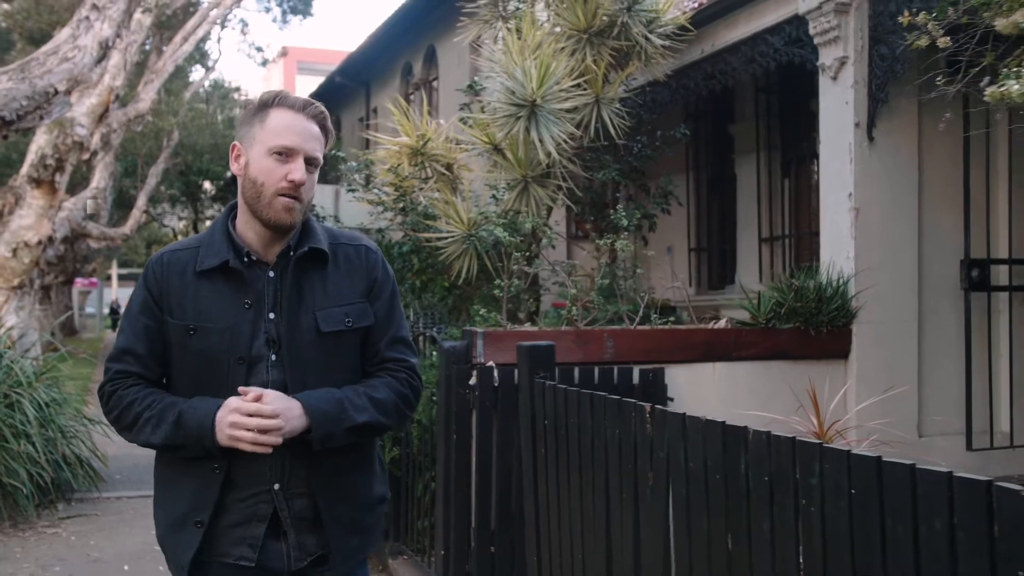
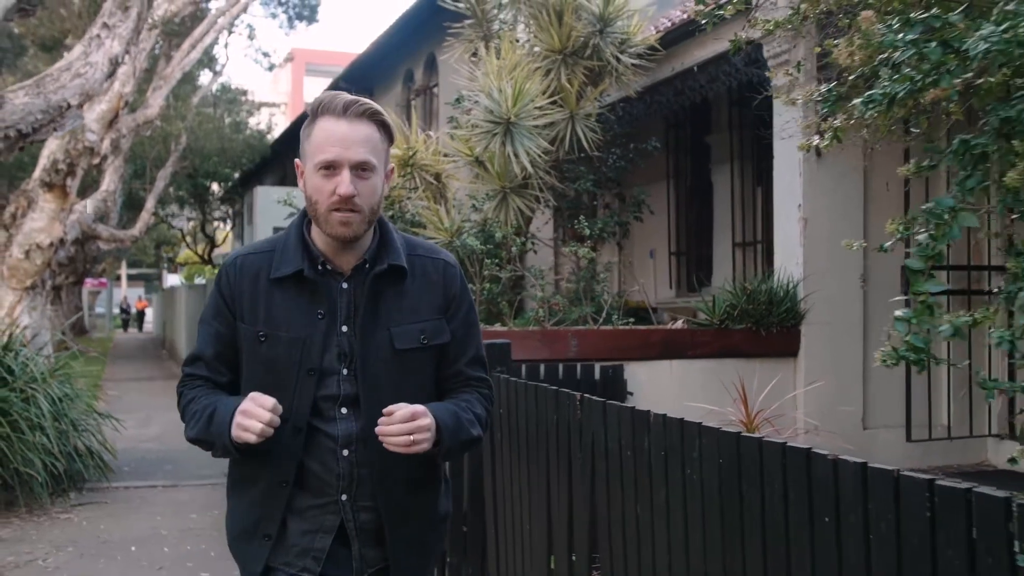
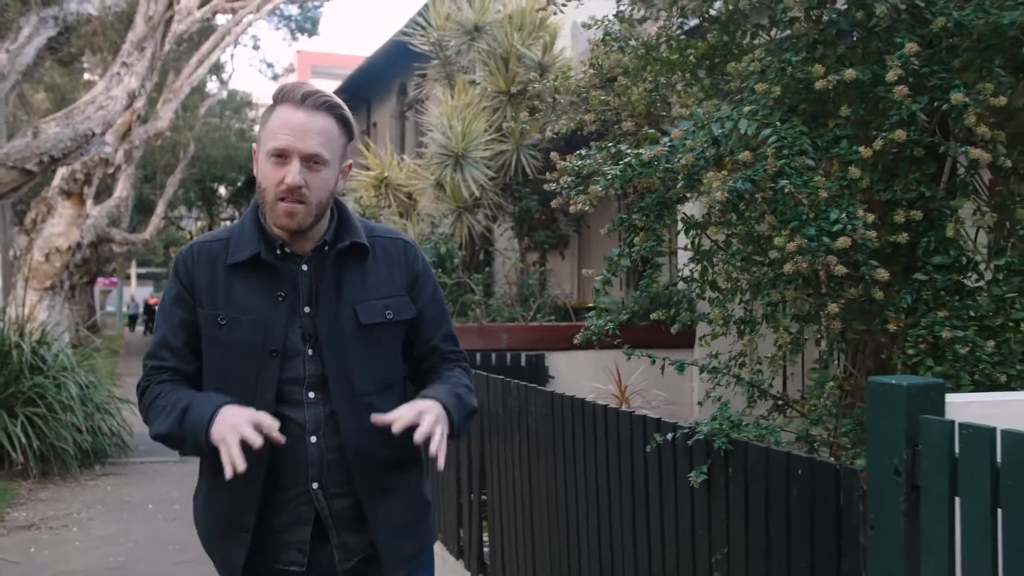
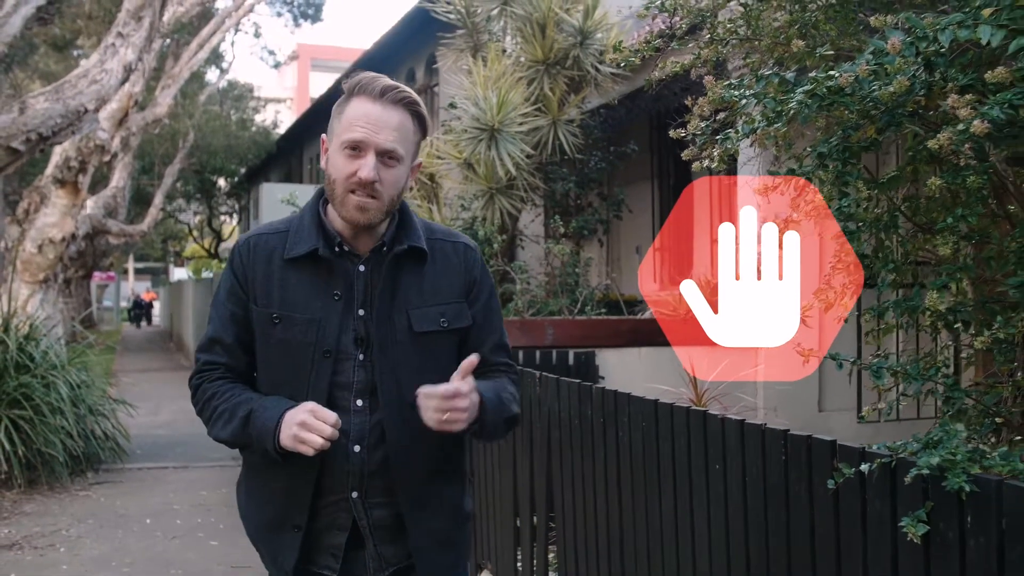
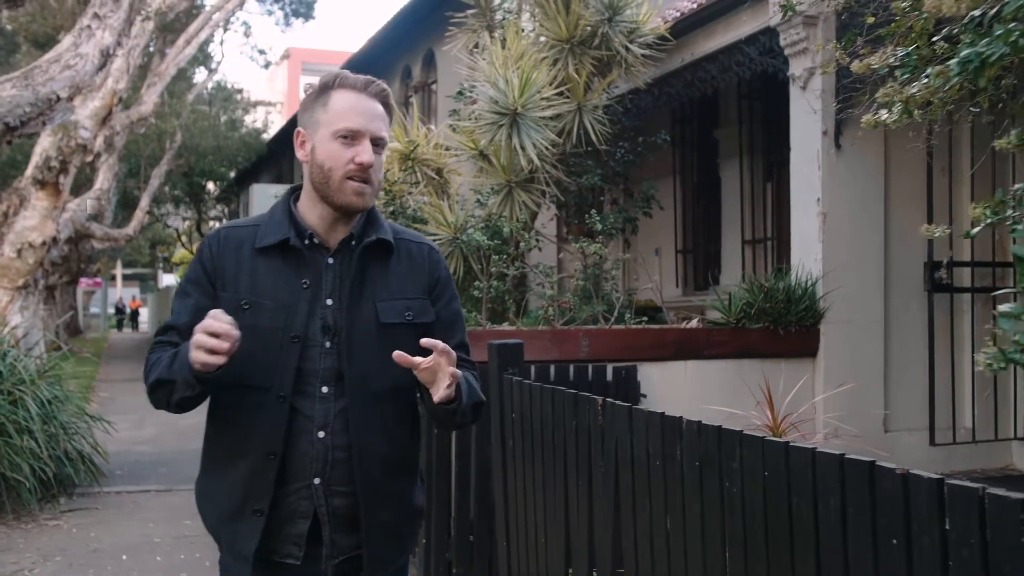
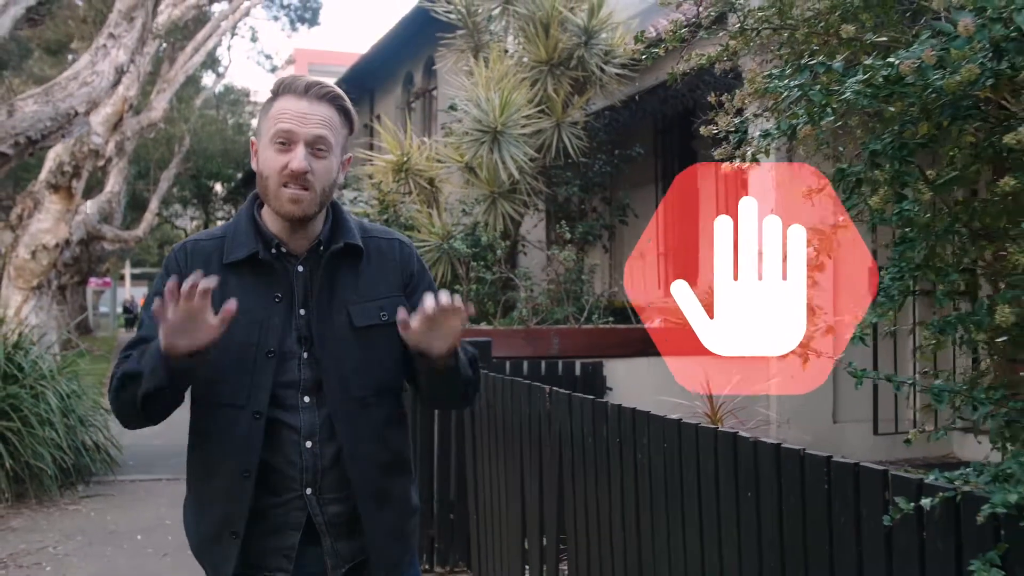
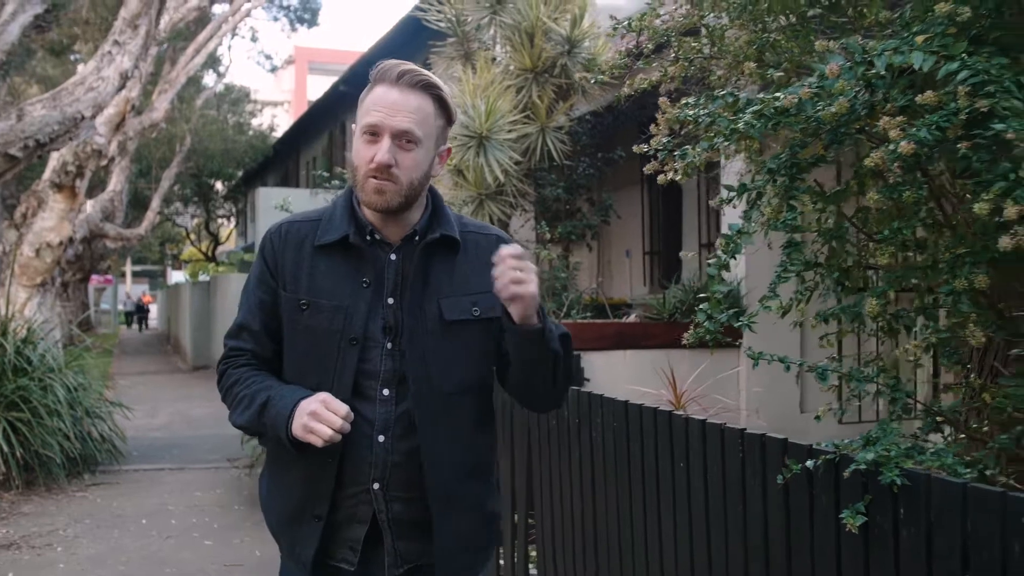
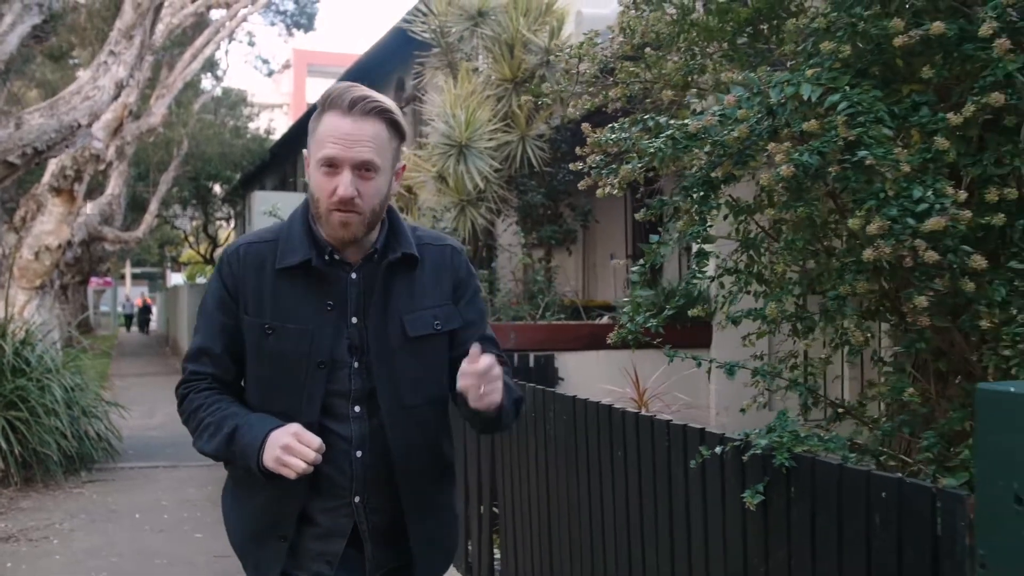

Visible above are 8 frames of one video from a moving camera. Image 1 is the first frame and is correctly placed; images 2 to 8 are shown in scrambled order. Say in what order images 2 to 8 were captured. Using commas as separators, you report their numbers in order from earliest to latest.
5, 2, 6, 4, 7, 8, 3
